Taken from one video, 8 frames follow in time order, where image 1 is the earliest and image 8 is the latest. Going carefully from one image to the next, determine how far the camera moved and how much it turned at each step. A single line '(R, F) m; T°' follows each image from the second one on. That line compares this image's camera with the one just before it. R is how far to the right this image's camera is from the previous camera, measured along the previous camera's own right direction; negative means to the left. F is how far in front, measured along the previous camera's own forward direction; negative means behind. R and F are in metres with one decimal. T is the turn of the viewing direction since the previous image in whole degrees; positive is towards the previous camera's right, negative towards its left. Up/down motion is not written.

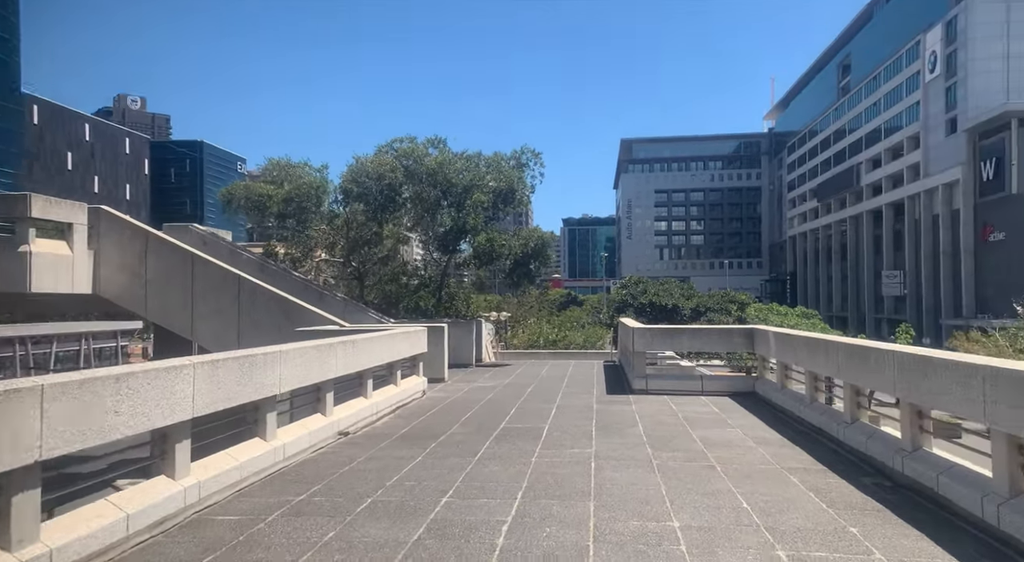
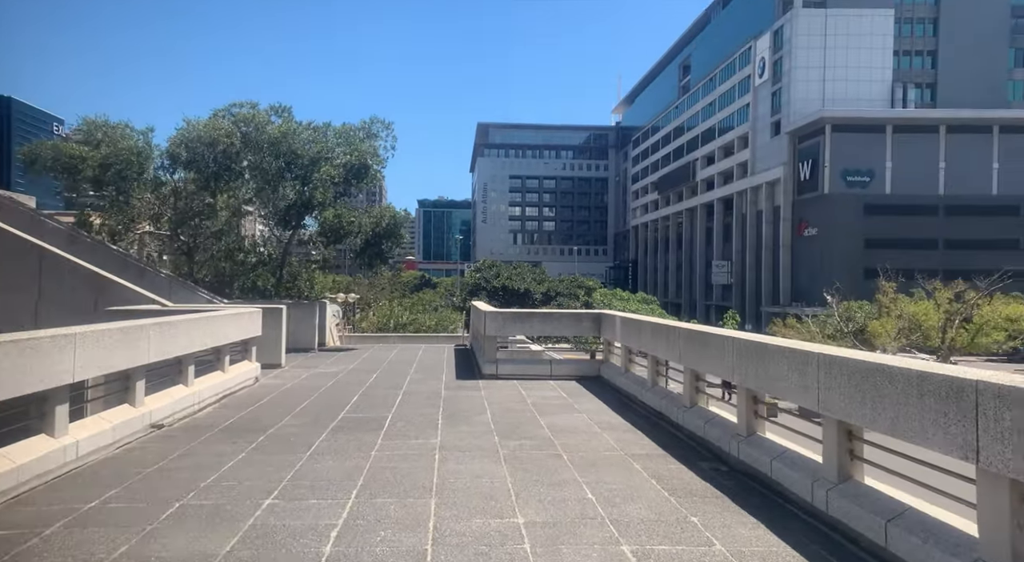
(+0.1, +0.5) m; +9°
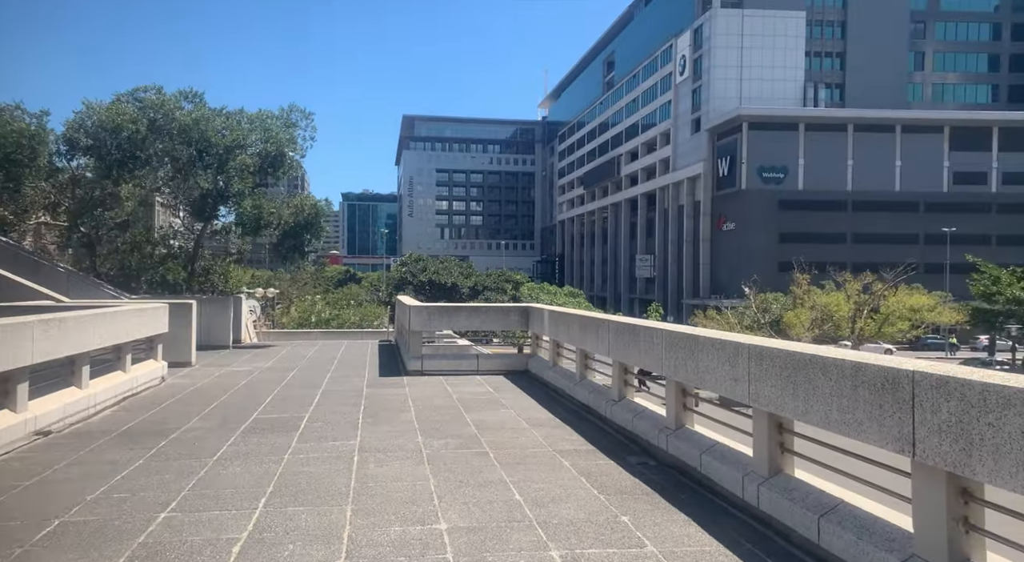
(0.0, +0.4) m; +4°
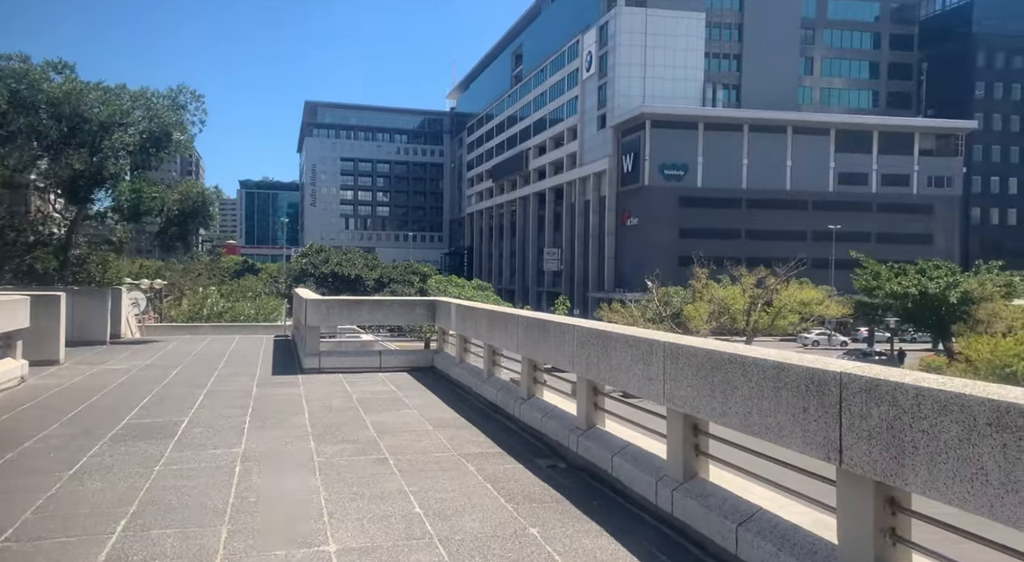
(0.0, +0.5) m; +6°
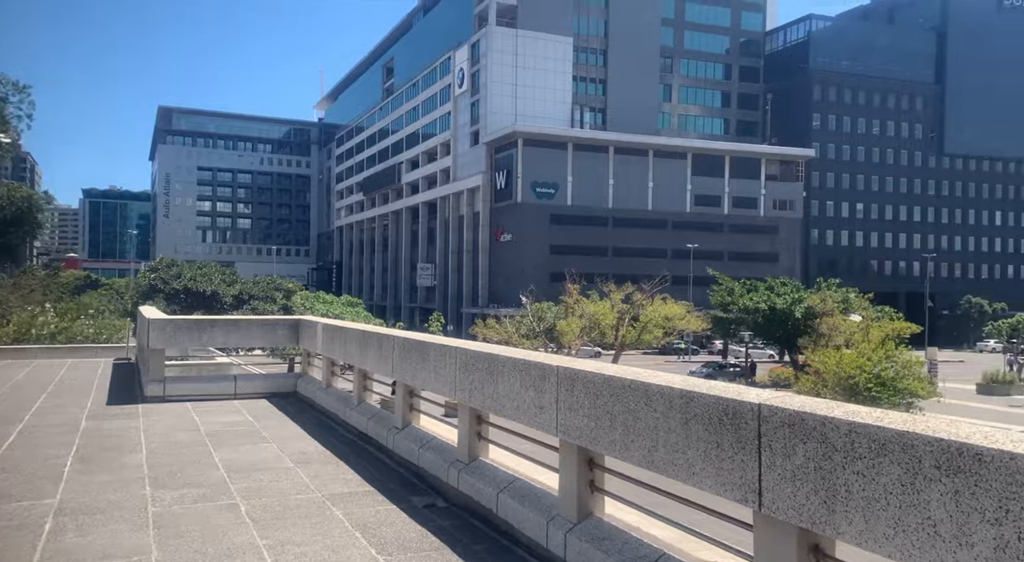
(0.0, +0.8) m; +8°
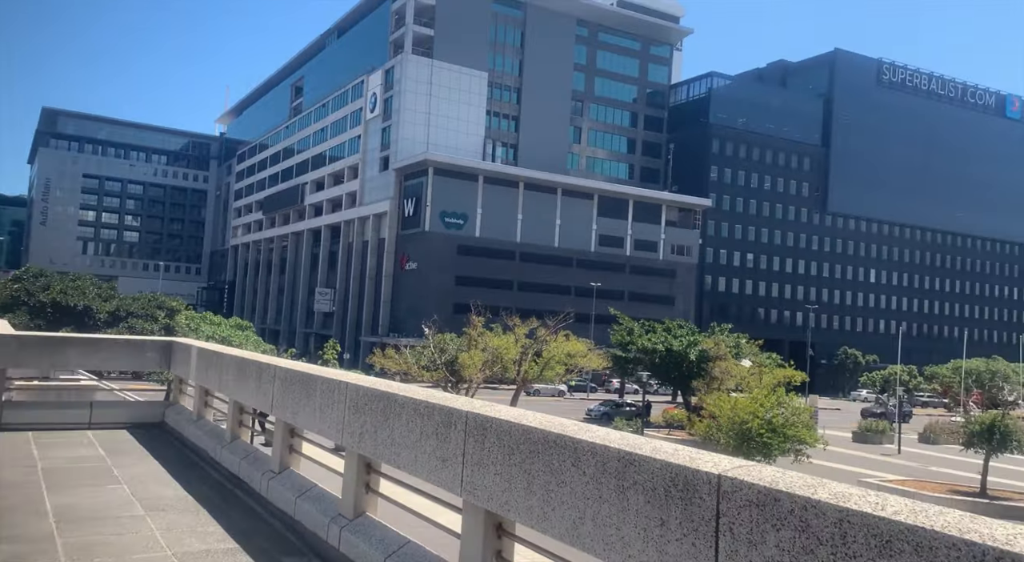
(0.0, +1.0) m; +6°
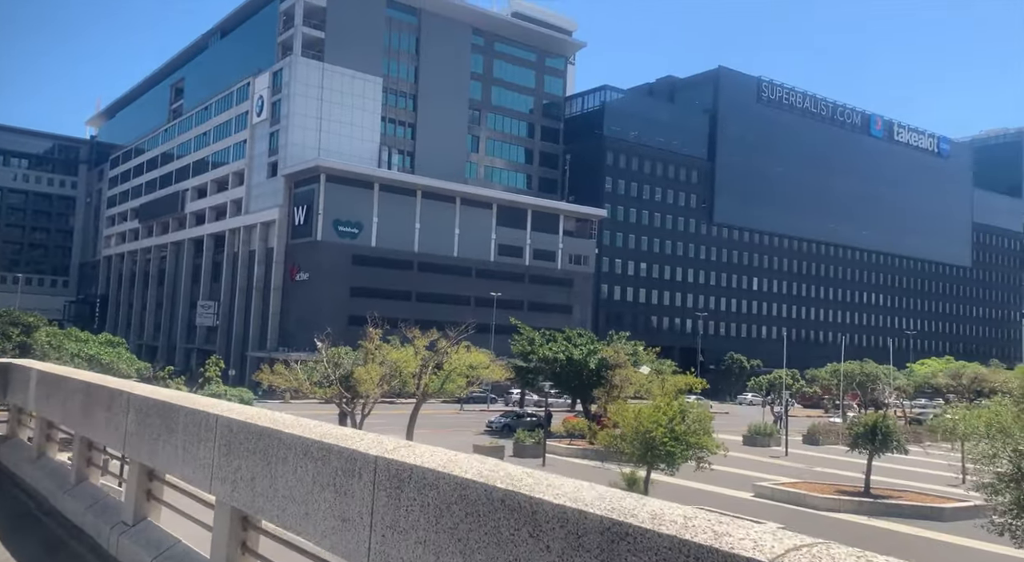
(-0.1, +1.3) m; +6°
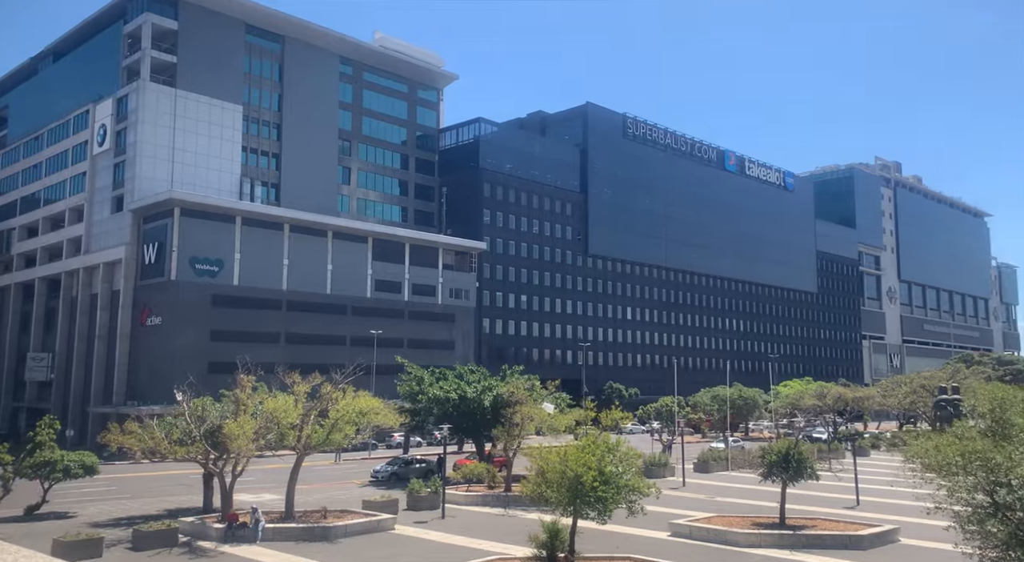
(-1.0, +4.5) m; +8°
